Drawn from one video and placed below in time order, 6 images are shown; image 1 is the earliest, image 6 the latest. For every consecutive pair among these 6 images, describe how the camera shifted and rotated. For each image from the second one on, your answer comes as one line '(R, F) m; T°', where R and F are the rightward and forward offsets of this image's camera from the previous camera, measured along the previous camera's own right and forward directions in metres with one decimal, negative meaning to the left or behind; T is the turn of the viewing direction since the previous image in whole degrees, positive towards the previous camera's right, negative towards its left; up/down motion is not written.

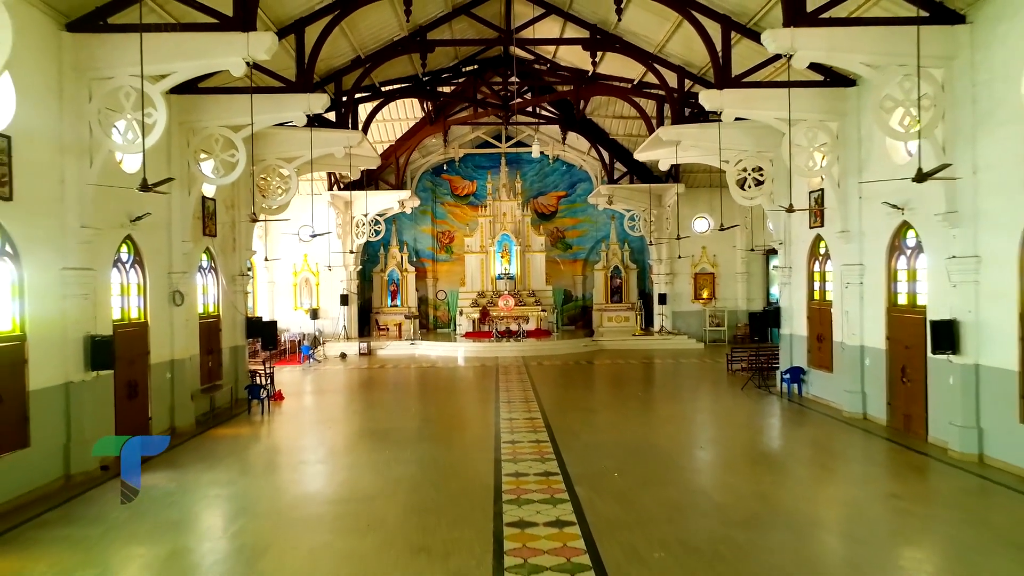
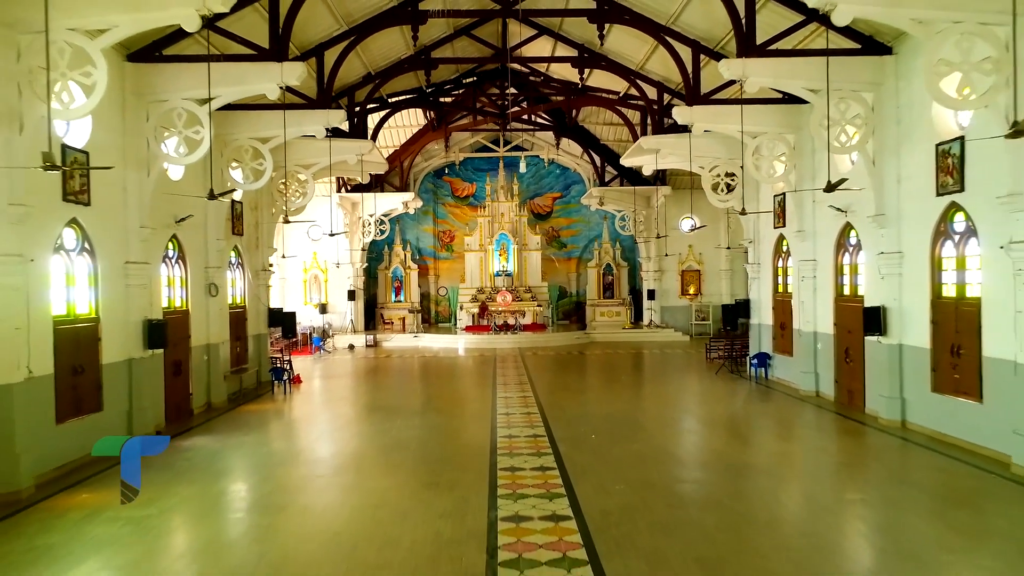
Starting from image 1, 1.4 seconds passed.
(+0.1, -1.4) m; 0°
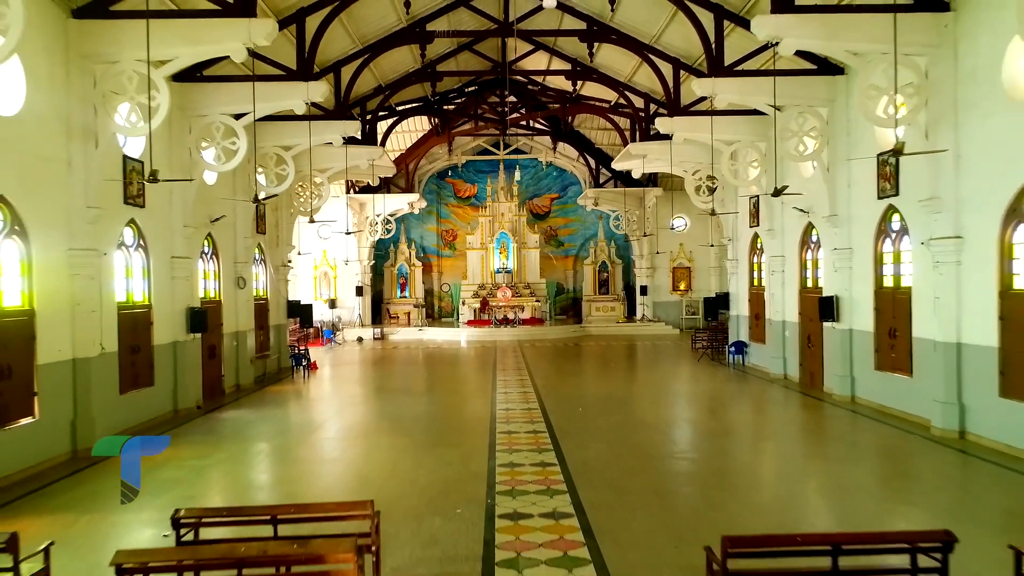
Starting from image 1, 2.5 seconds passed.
(0.0, -1.3) m; 0°
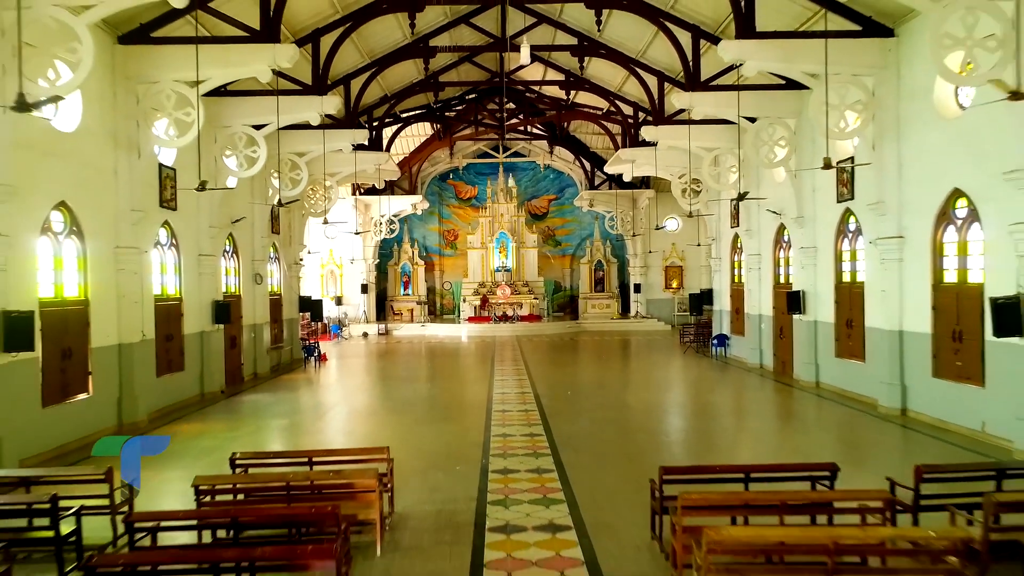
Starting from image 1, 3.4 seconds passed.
(+0.1, -1.1) m; 0°
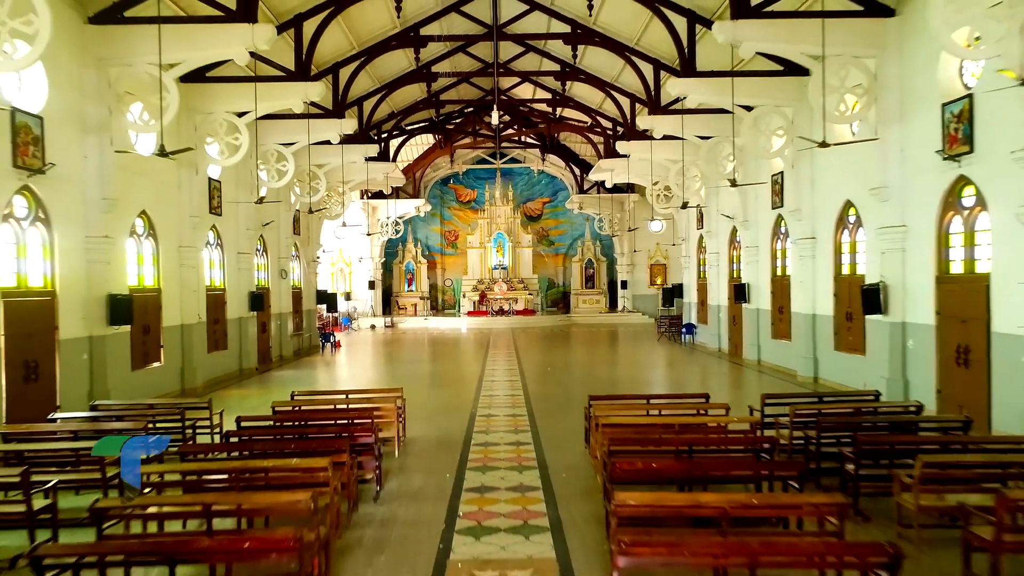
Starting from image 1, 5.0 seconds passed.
(+0.2, -2.2) m; 0°
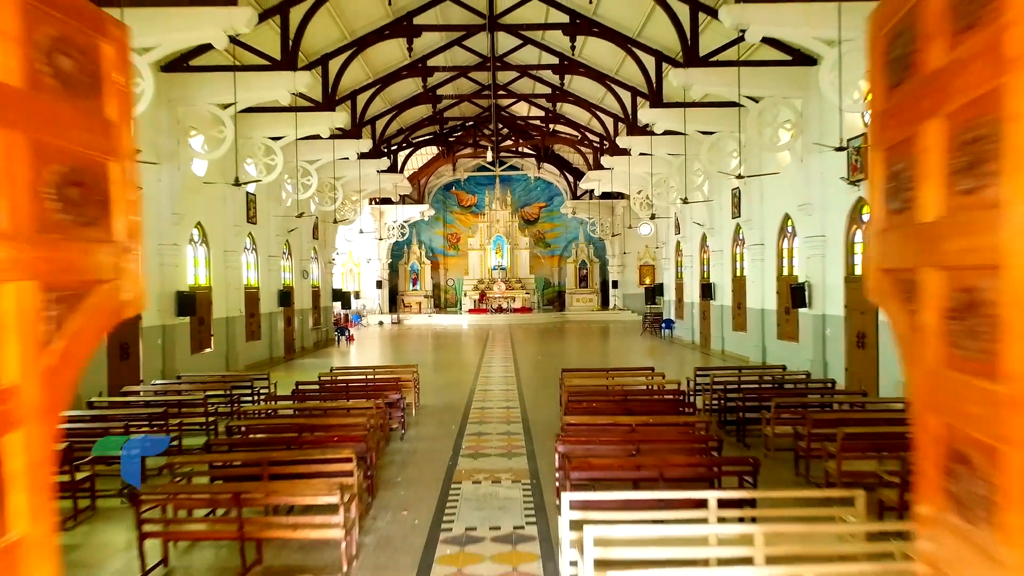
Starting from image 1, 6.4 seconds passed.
(+0.1, -2.1) m; 0°
